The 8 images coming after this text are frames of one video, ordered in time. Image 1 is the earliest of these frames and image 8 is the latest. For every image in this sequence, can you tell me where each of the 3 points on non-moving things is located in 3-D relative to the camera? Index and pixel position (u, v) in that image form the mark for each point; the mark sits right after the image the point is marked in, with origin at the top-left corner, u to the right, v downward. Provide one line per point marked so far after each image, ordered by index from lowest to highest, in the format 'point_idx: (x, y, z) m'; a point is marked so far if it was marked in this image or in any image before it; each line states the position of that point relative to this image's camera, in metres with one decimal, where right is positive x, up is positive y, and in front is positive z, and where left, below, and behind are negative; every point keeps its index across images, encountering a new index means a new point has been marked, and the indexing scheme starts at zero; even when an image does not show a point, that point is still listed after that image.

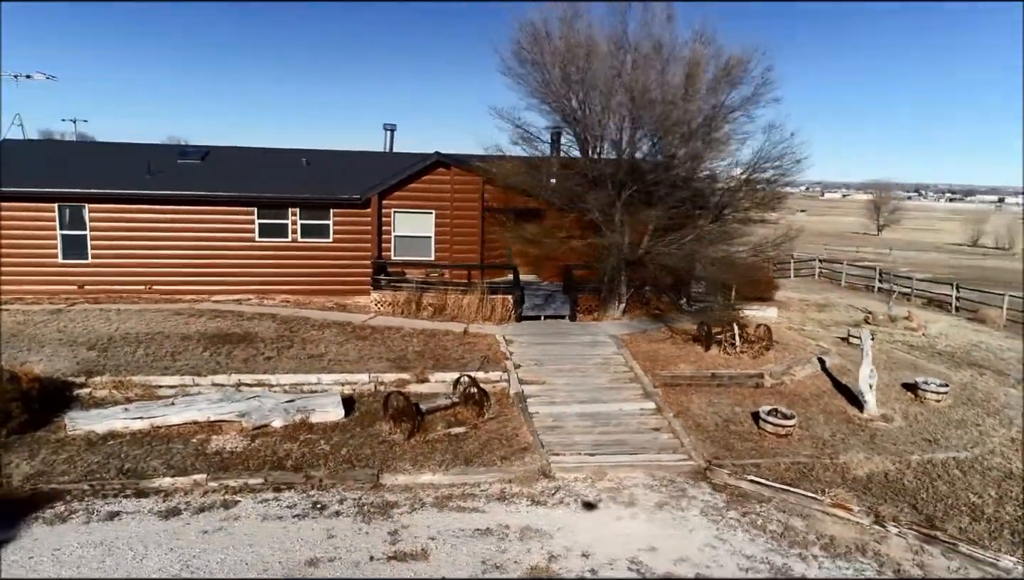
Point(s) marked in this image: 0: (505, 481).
0: (-0.1, -2.0, +7.6) m
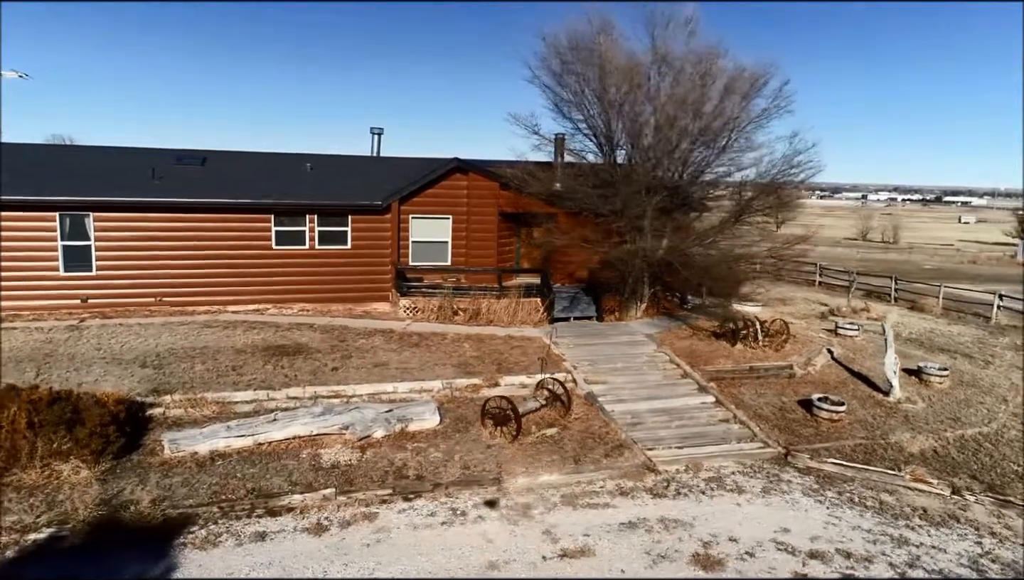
0: (+1.2, -2.1, +8.0) m
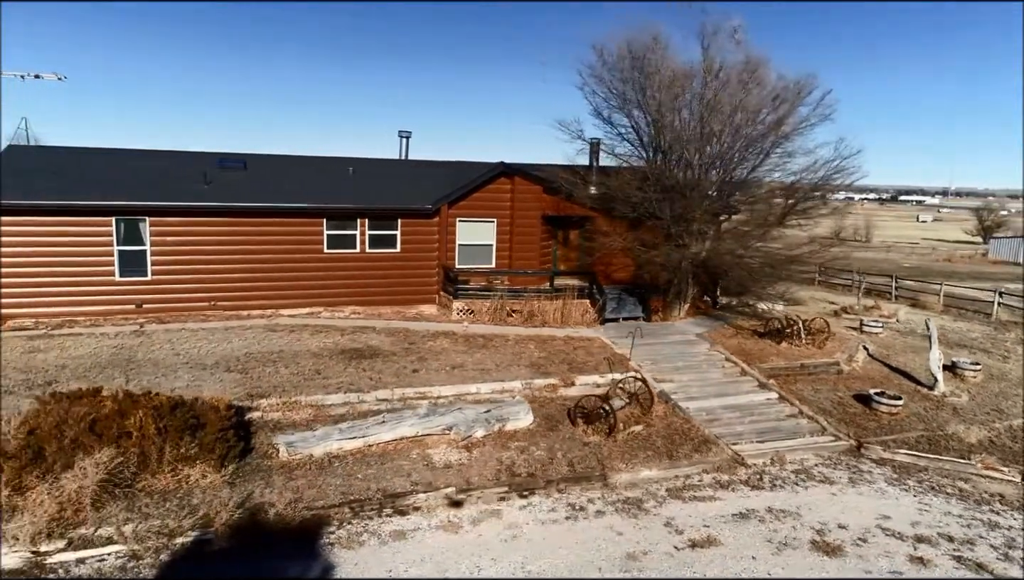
0: (+2.3, -2.1, +8.4) m
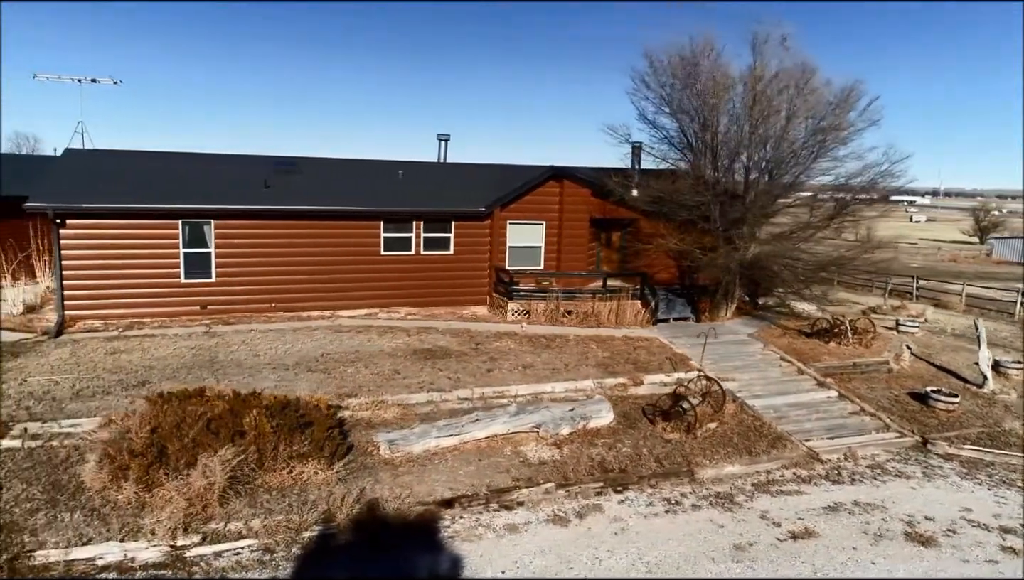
0: (+3.4, -2.1, +8.7) m
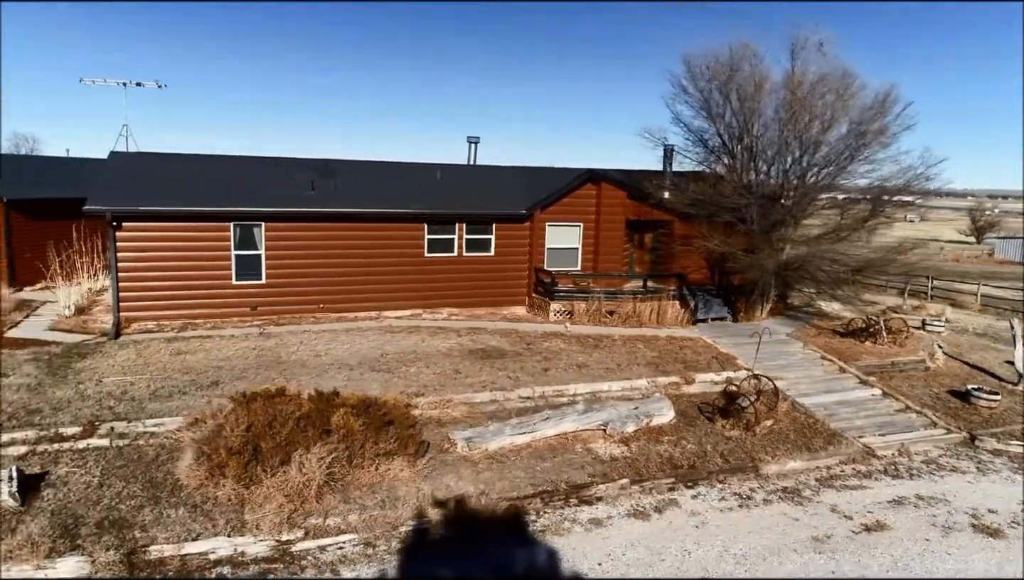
0: (+4.2, -2.1, +9.0) m
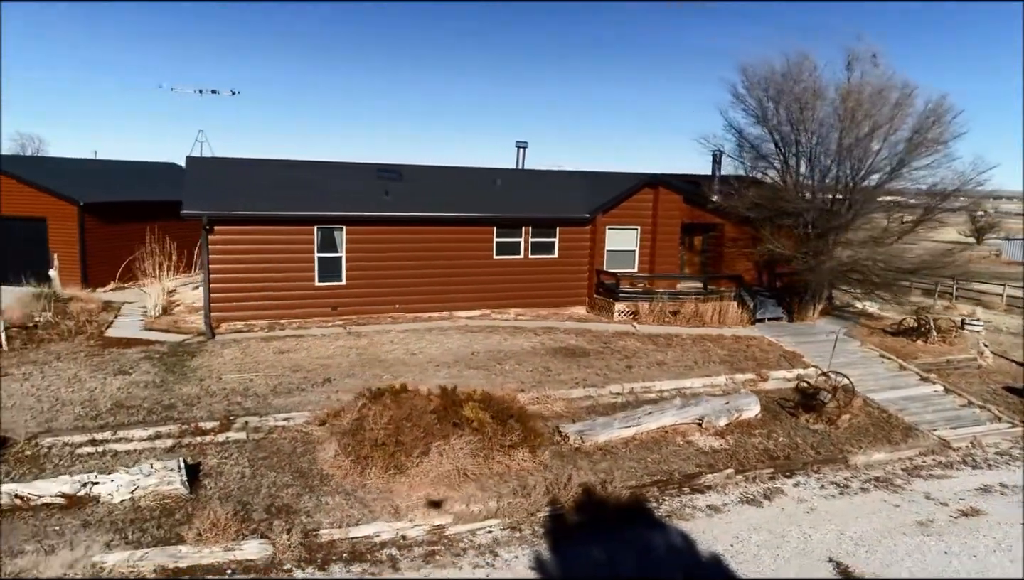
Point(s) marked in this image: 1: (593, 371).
0: (+5.5, -2.2, +9.5) m
1: (+1.2, -1.2, +10.8) m
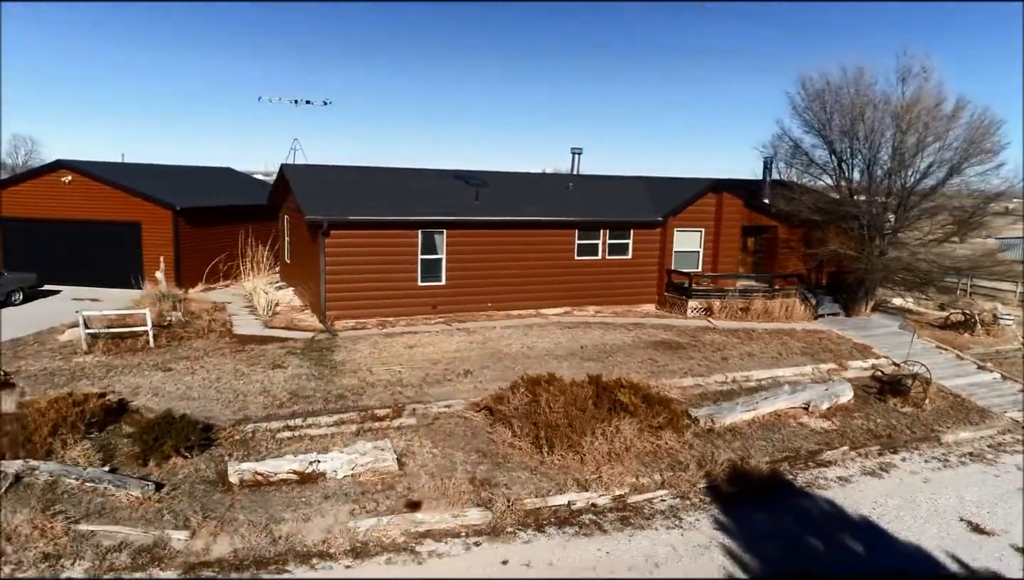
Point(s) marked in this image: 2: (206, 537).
0: (+7.4, -2.1, +10.7) m
1: (+3.0, -1.2, +11.8) m
2: (-2.8, -2.3, +6.6) m
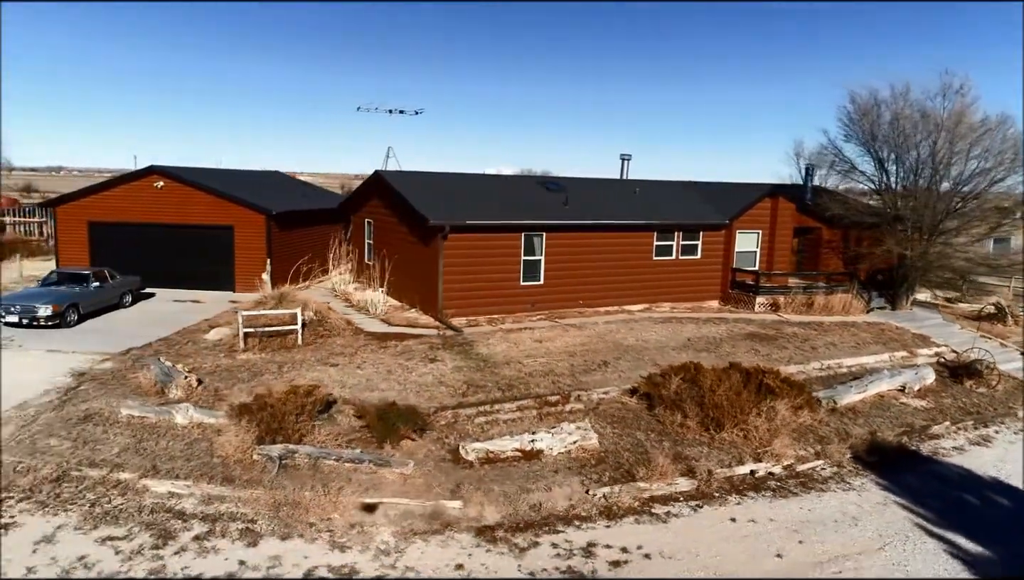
0: (+9.5, -2.0, +12.3) m
1: (+5.1, -1.1, +13.1) m
2: (-0.4, -2.3, +7.6) m
